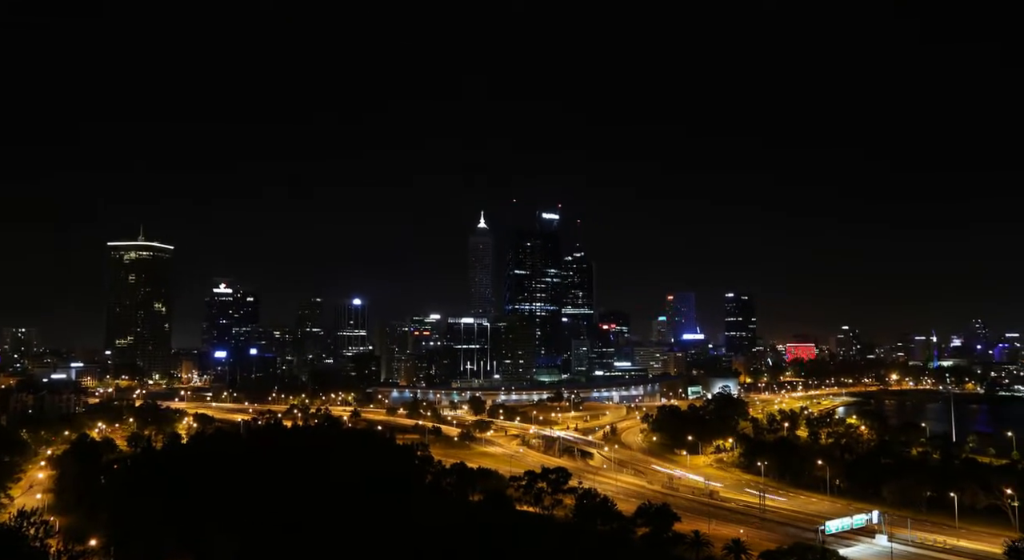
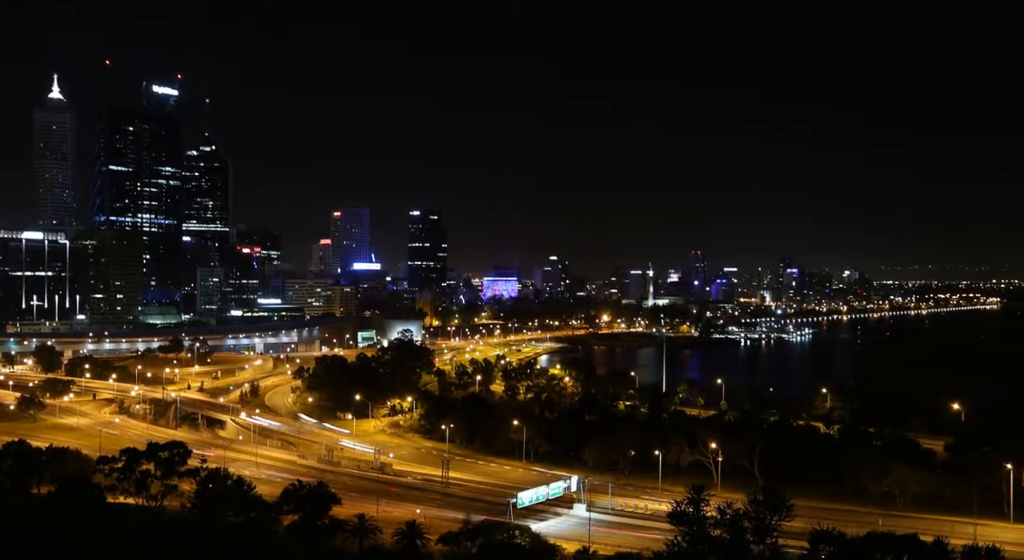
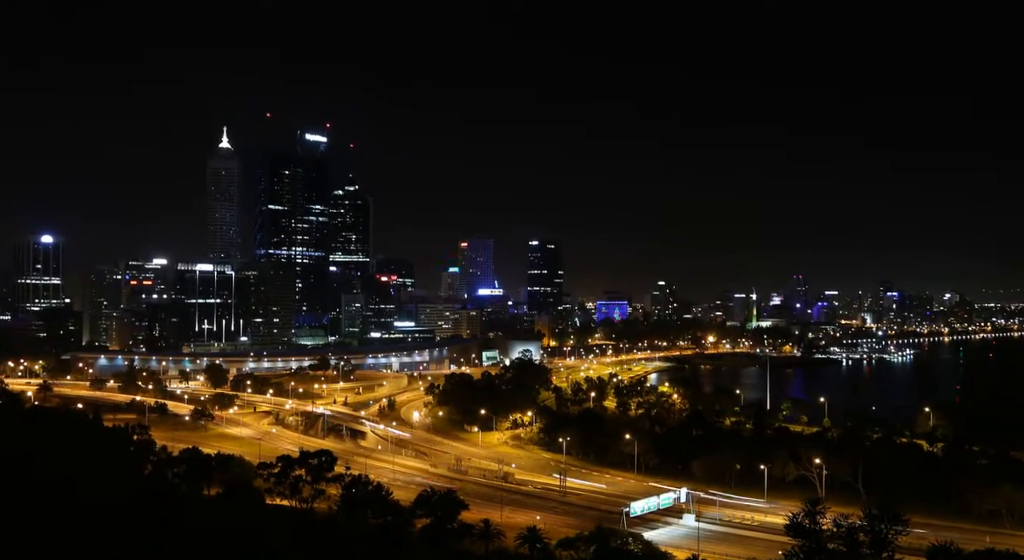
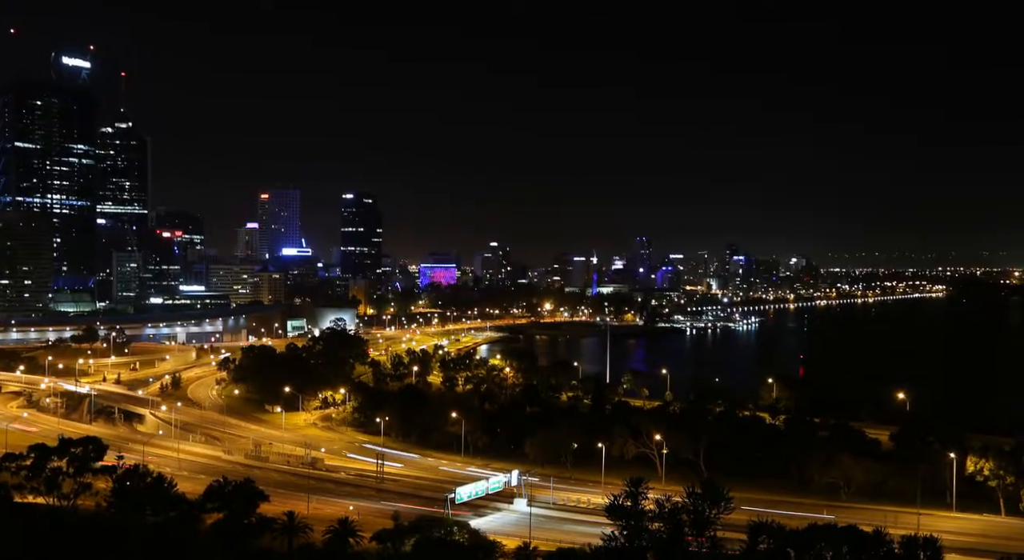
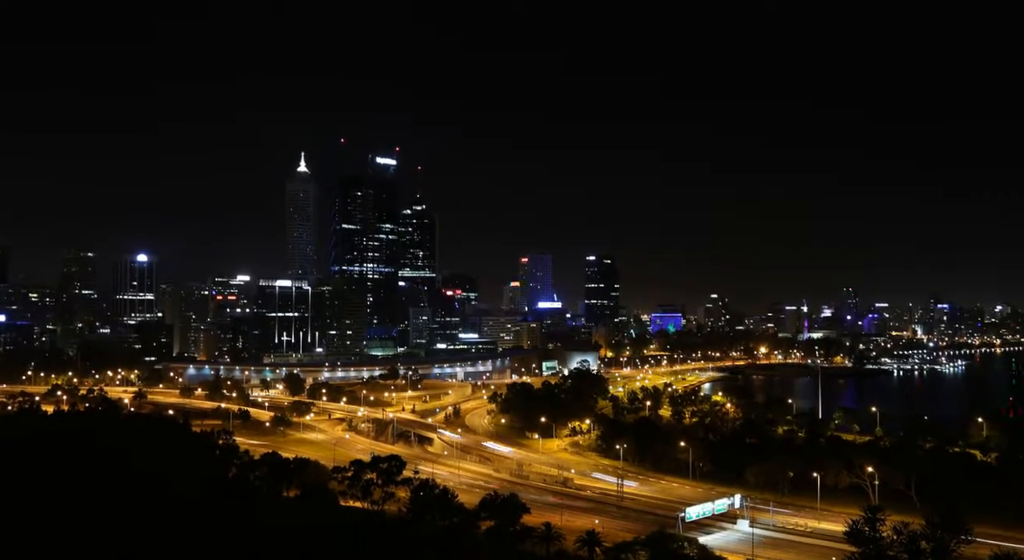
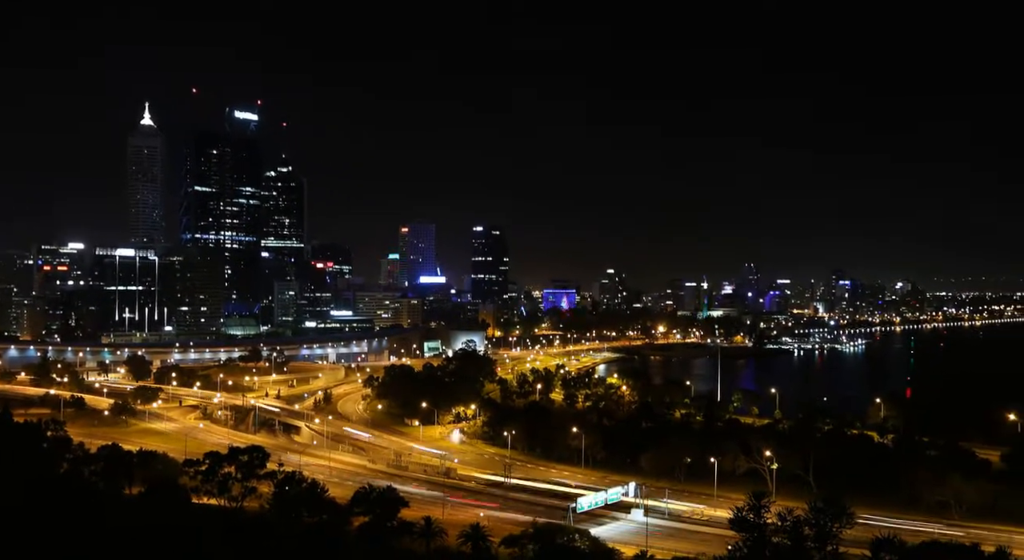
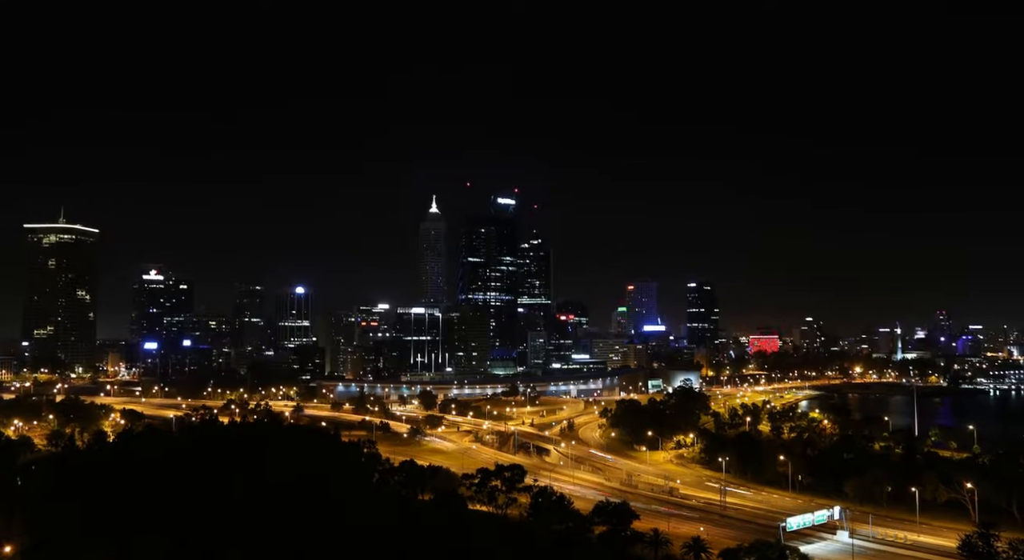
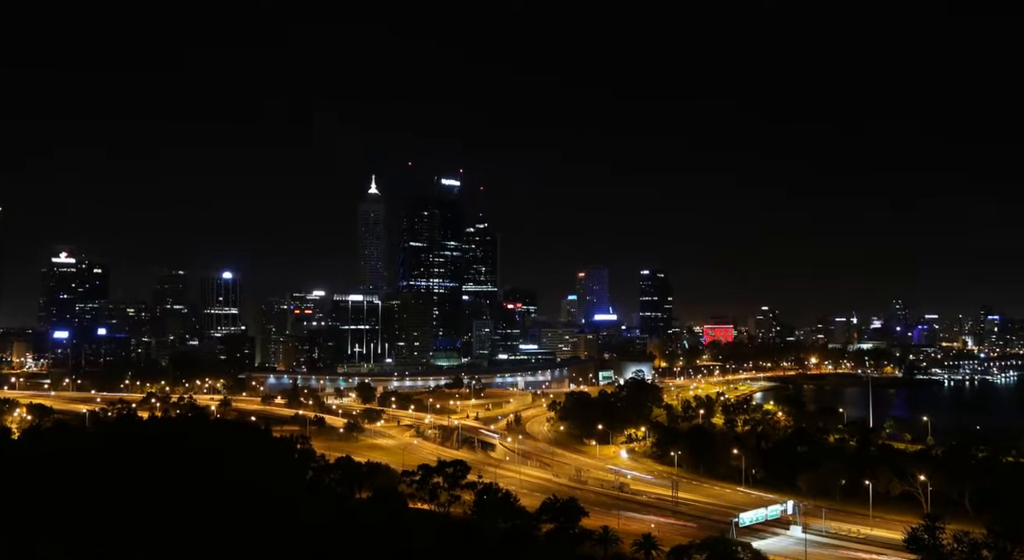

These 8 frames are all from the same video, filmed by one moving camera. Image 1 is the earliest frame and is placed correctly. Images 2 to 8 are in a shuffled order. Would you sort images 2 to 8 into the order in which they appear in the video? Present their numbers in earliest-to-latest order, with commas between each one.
7, 8, 5, 3, 6, 2, 4
